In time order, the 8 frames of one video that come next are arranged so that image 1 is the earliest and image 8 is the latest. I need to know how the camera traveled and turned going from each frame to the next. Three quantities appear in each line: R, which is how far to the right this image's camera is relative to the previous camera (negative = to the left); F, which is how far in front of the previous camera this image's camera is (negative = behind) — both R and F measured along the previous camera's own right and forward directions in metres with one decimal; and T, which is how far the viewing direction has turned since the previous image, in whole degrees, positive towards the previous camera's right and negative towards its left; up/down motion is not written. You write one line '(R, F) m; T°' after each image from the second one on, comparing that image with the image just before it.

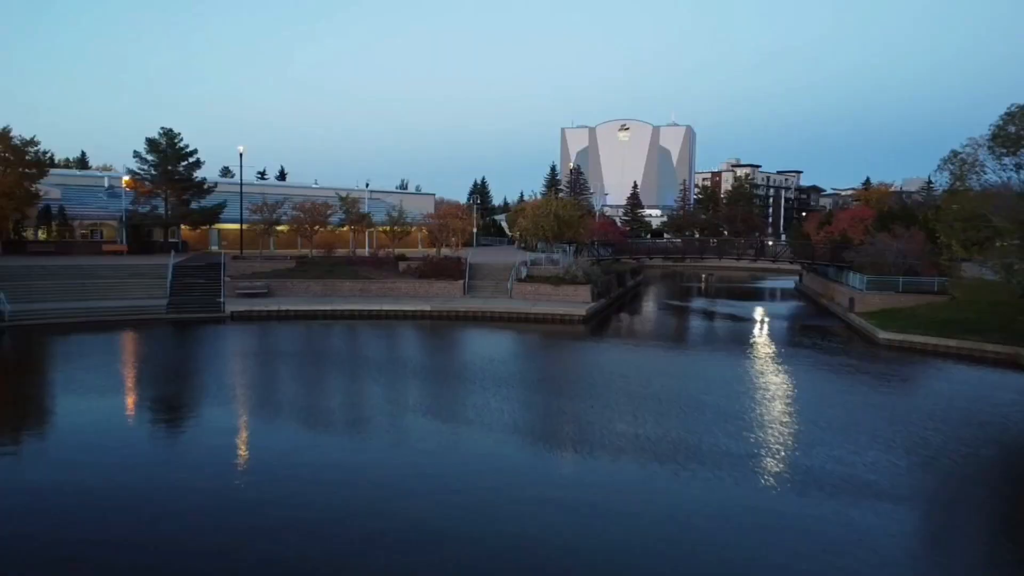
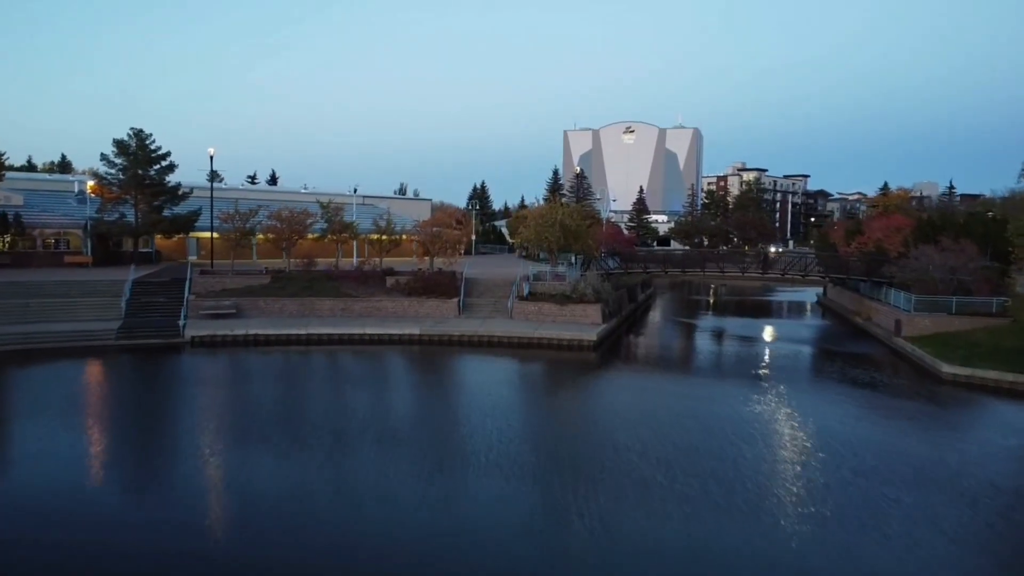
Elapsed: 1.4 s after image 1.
(0.0, +2.9) m; 0°
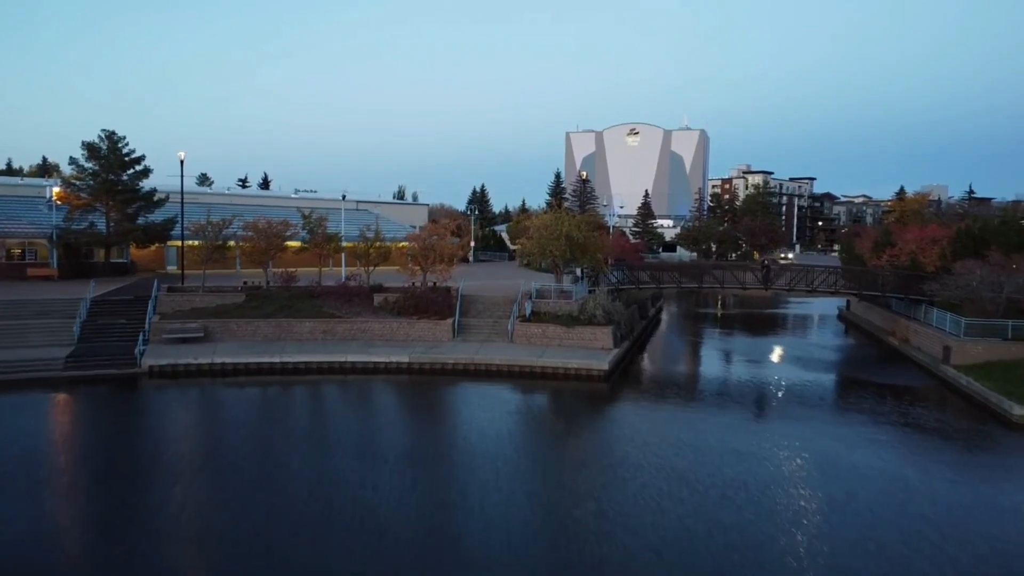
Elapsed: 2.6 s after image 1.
(0.0, +2.4) m; 0°
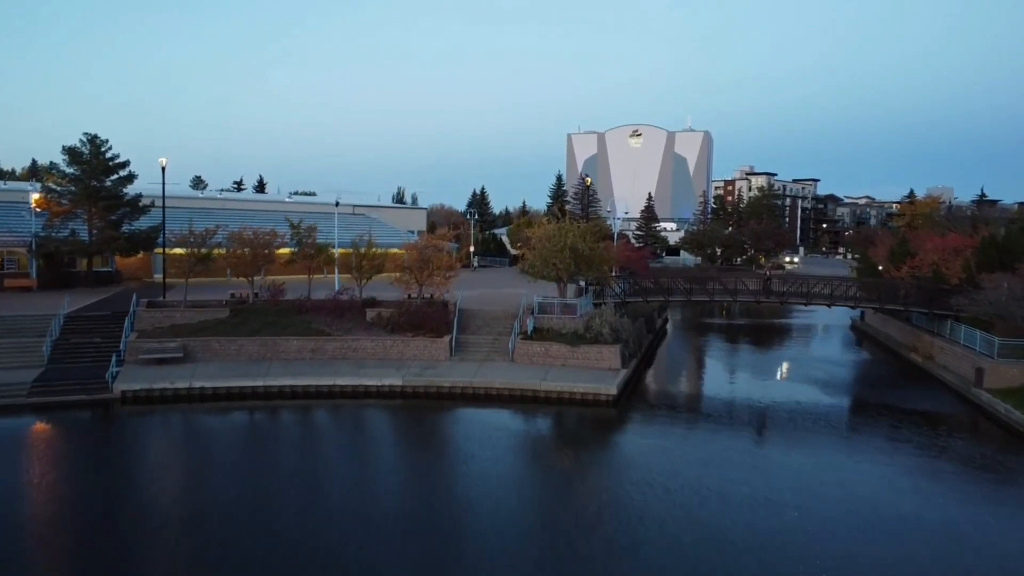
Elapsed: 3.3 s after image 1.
(0.0, +1.3) m; 0°
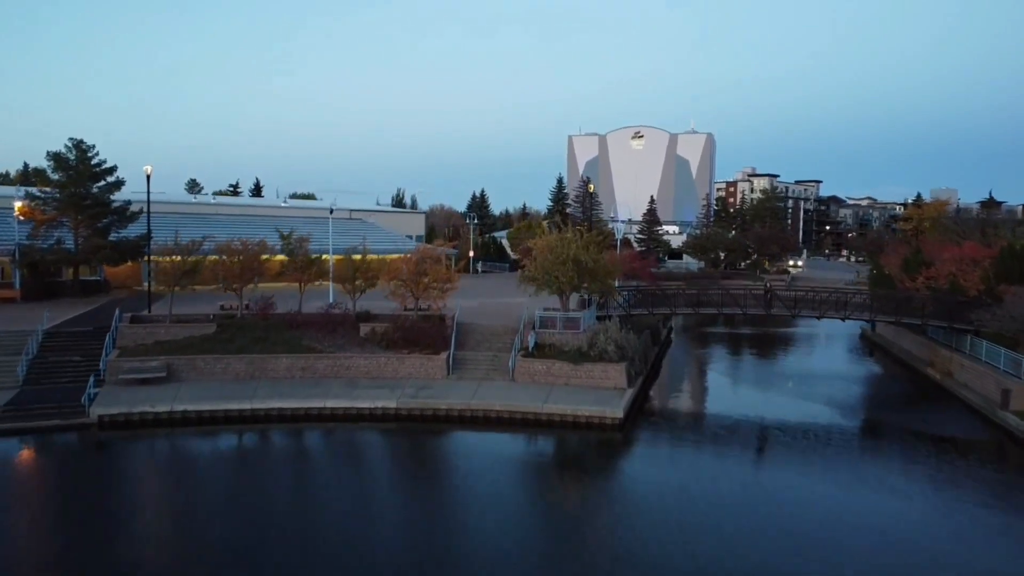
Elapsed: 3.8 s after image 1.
(0.0, +0.9) m; 0°
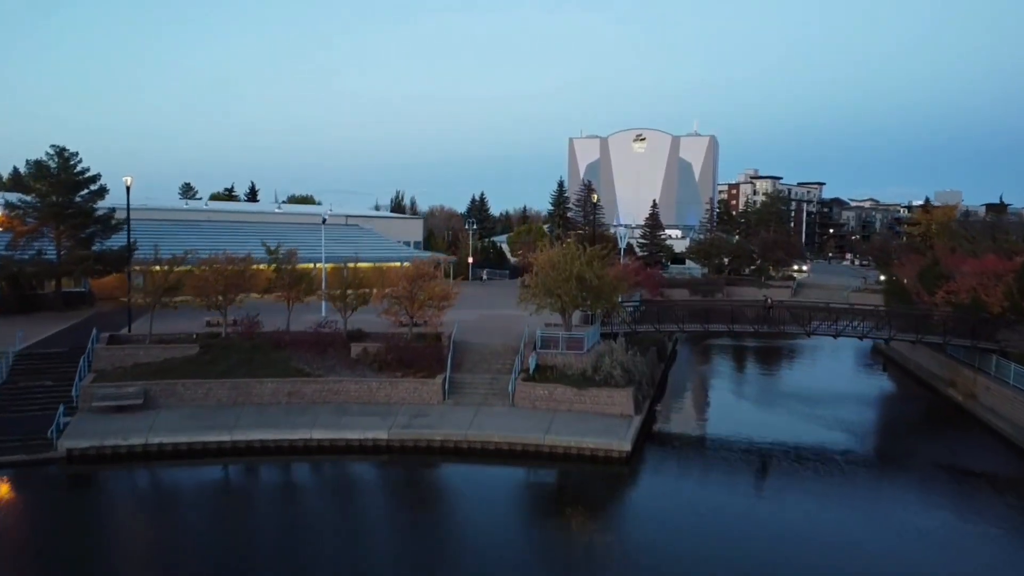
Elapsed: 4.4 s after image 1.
(0.0, +1.1) m; 0°
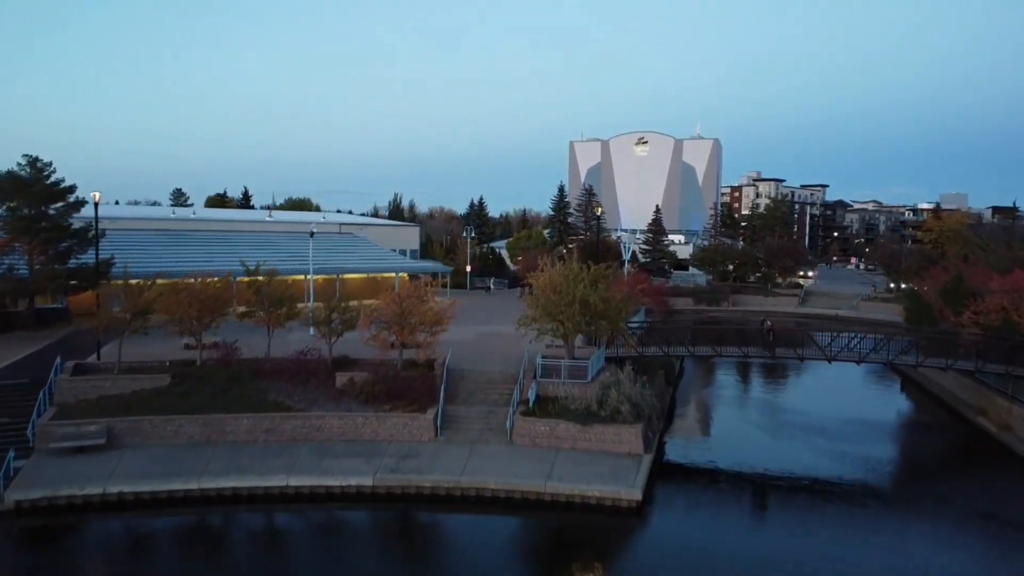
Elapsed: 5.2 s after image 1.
(0.0, +1.5) m; 0°
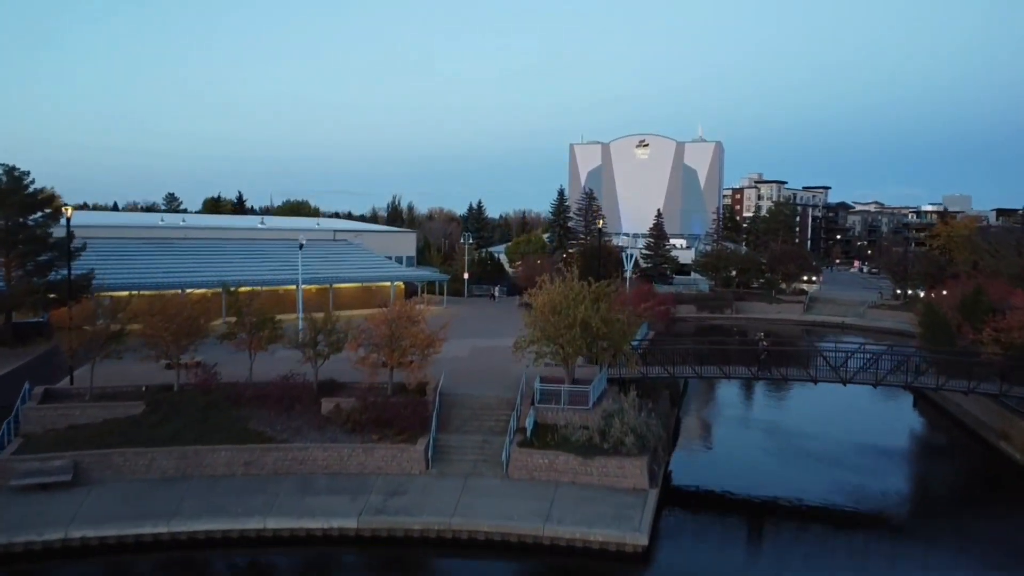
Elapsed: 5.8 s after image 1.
(+0.1, +1.1) m; 0°
